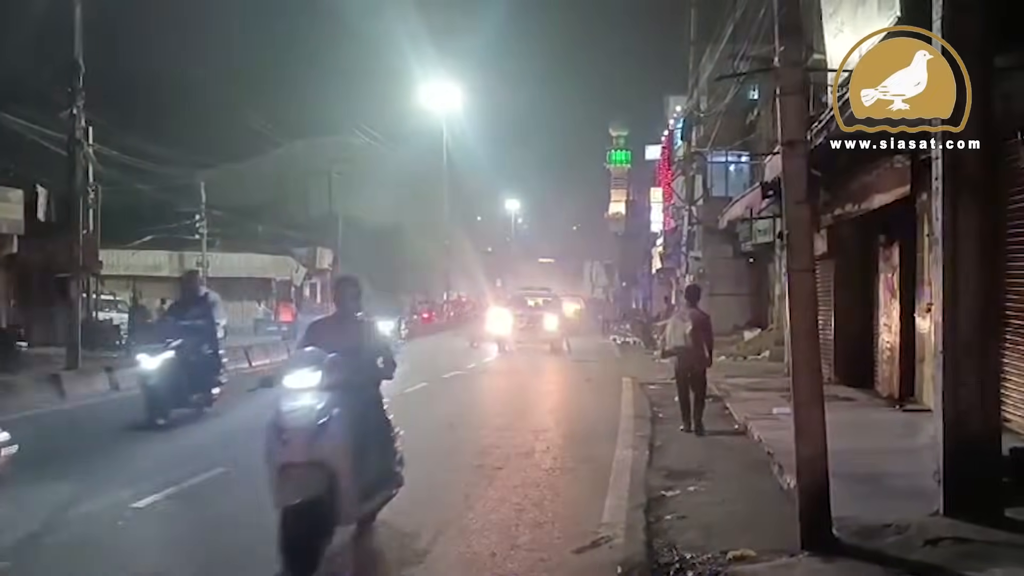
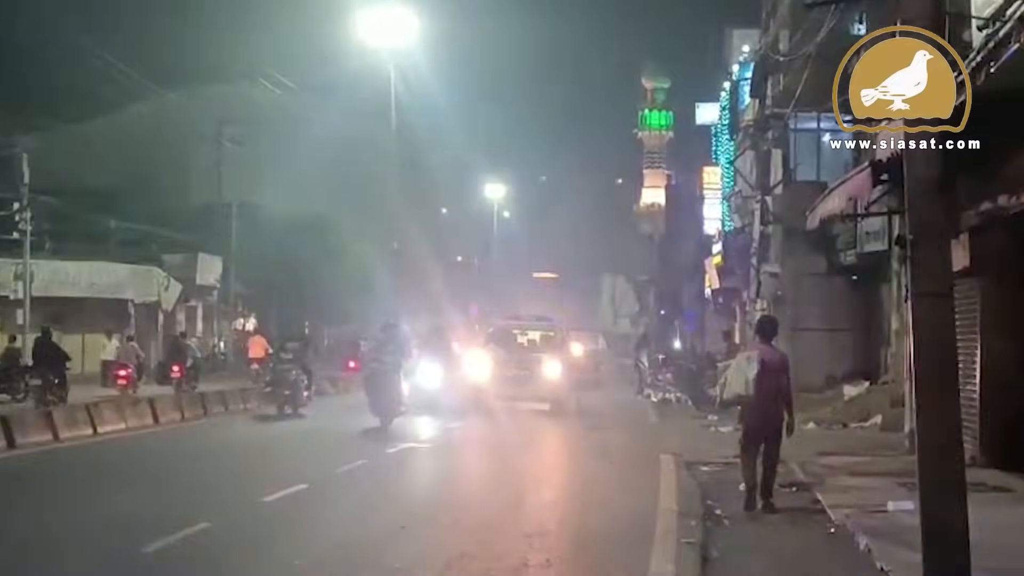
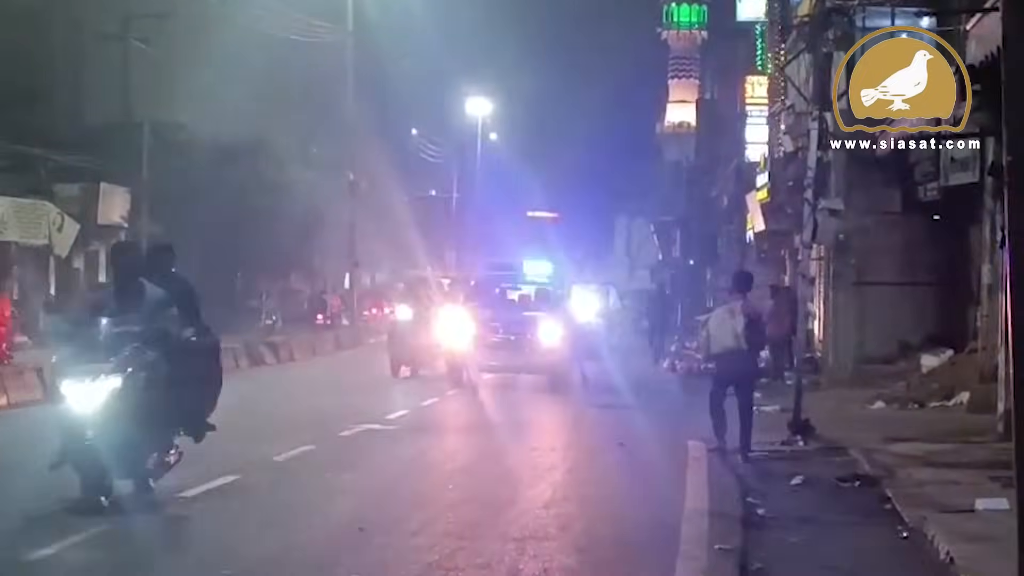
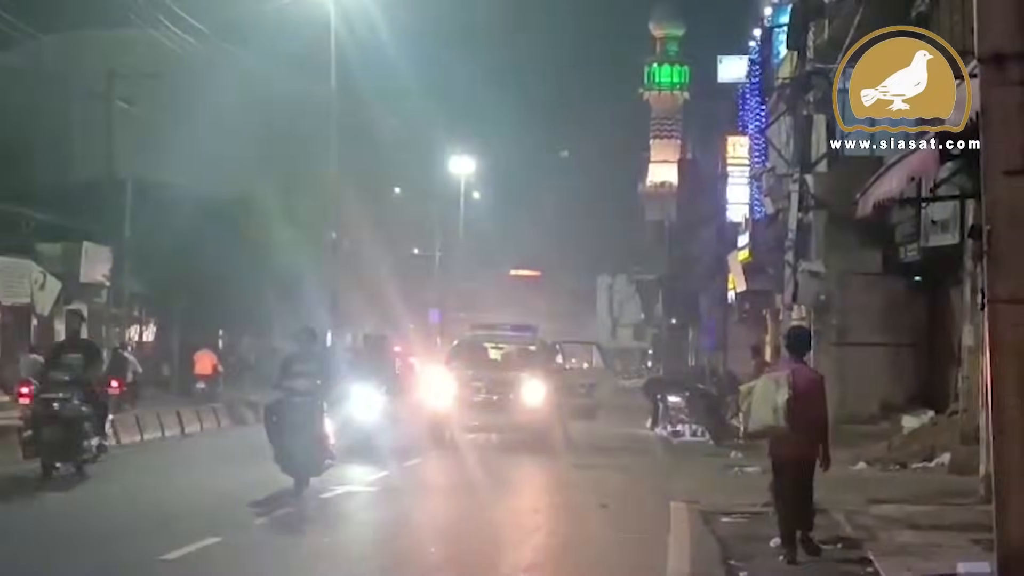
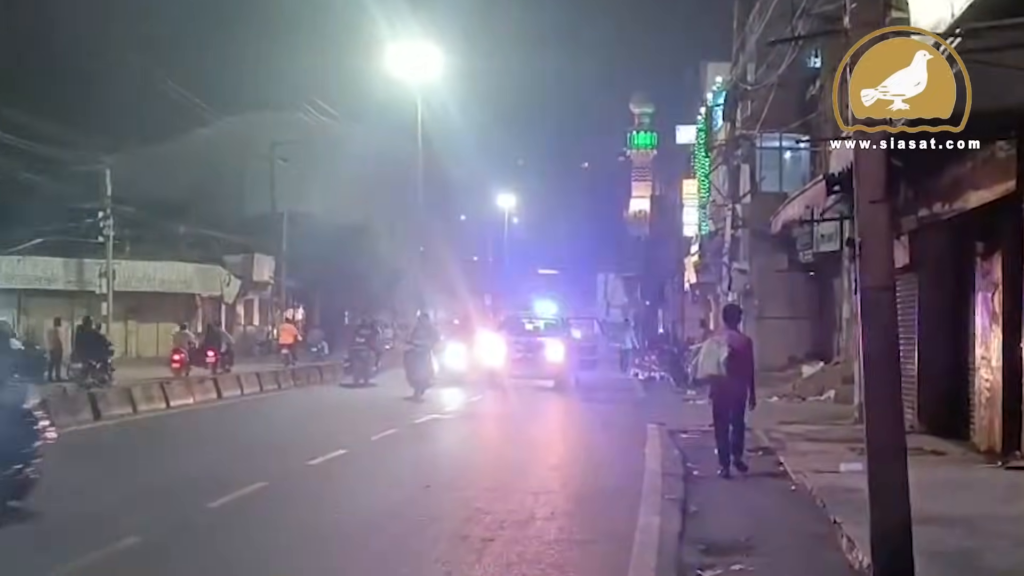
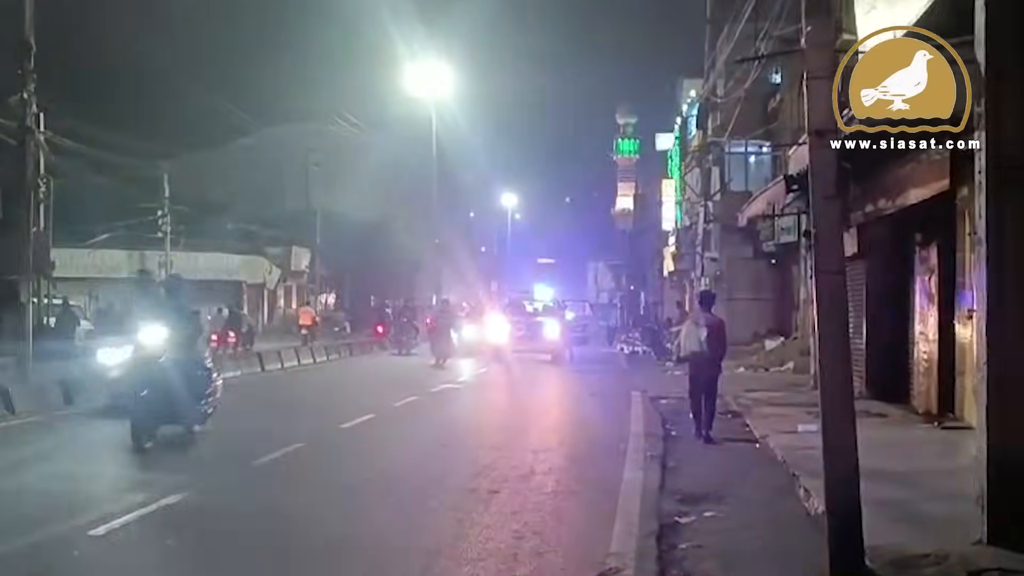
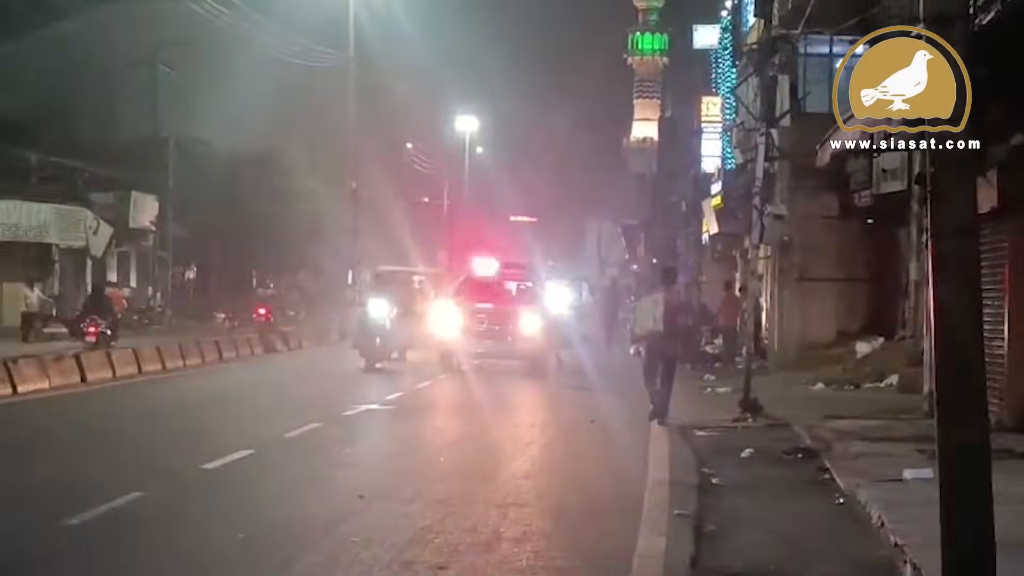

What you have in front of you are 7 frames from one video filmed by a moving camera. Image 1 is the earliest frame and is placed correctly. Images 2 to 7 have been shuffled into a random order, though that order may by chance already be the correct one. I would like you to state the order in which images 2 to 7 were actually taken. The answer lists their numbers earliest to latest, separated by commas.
6, 5, 2, 4, 3, 7
